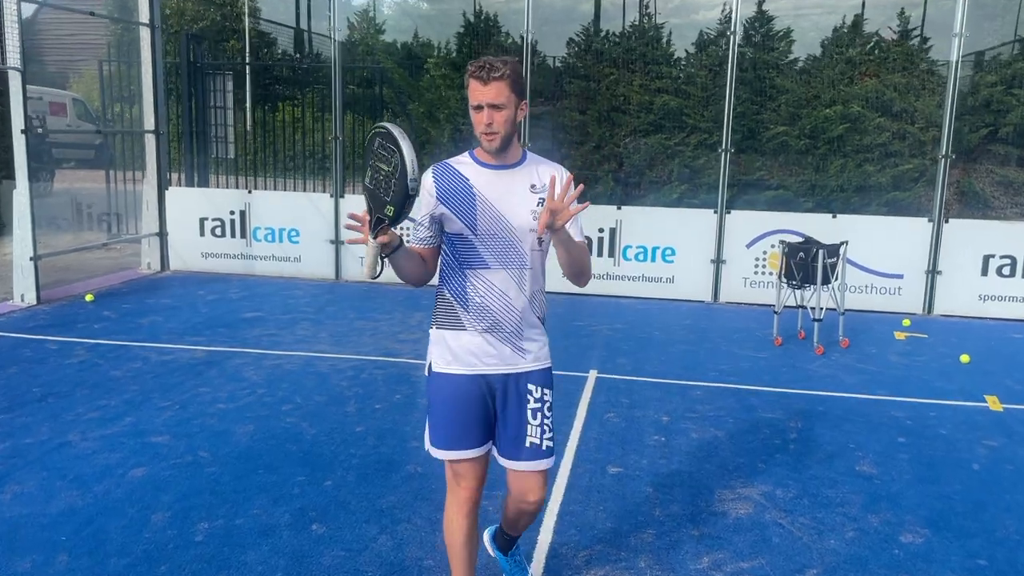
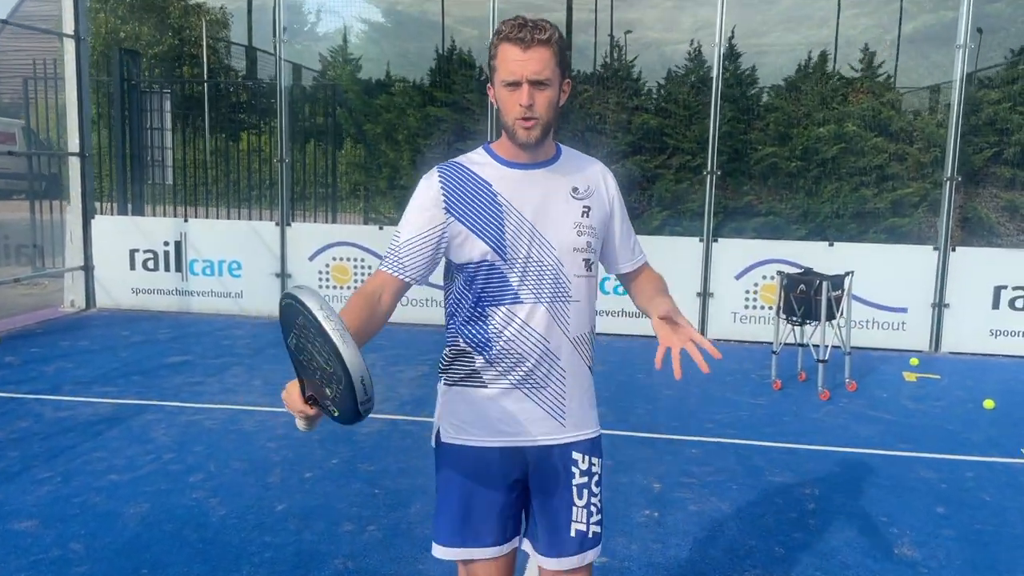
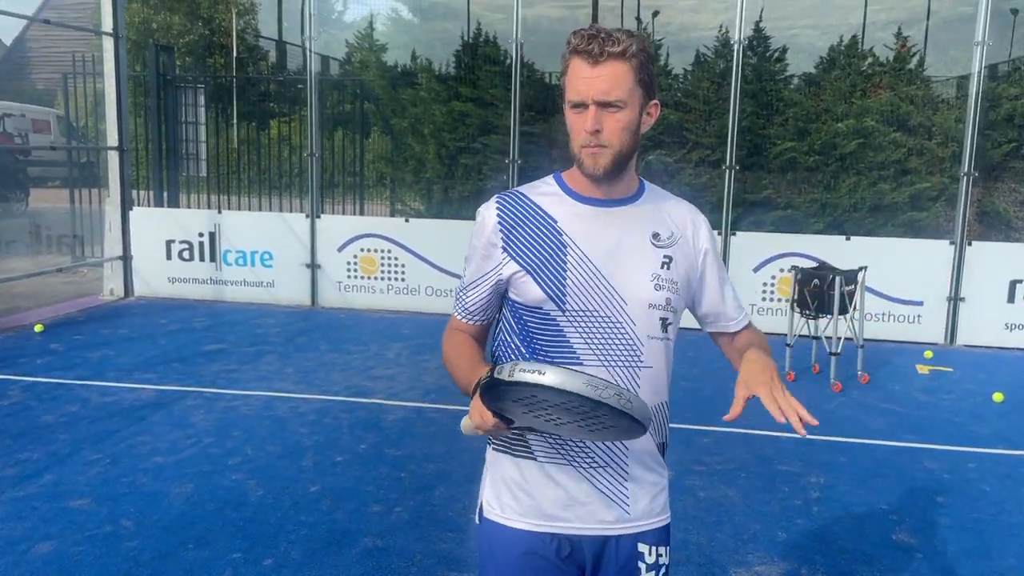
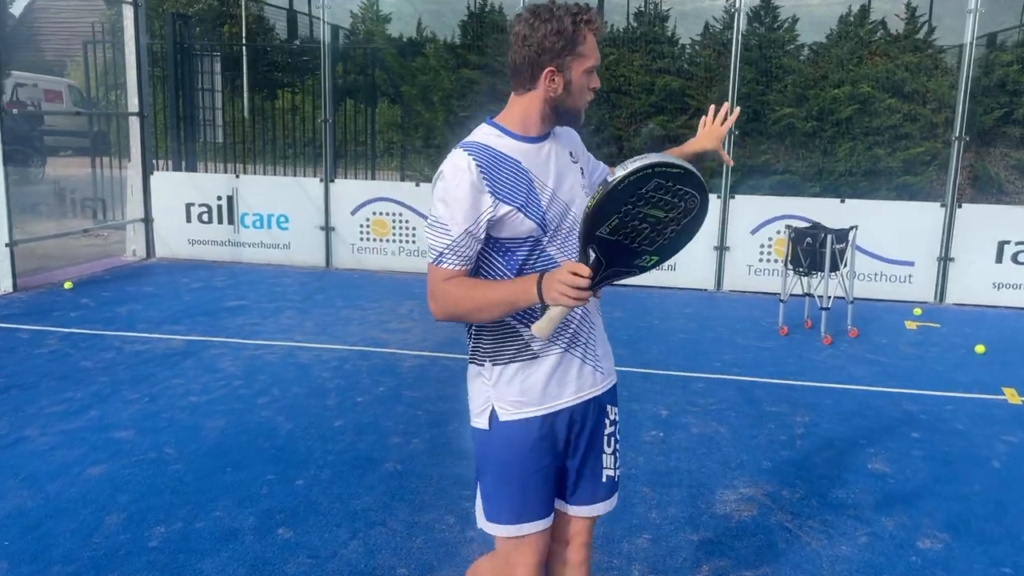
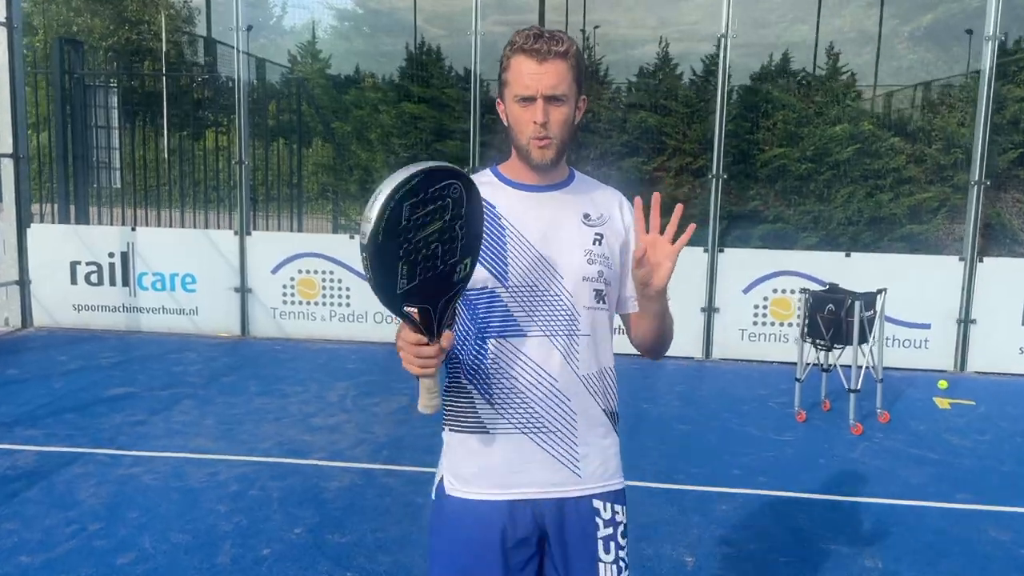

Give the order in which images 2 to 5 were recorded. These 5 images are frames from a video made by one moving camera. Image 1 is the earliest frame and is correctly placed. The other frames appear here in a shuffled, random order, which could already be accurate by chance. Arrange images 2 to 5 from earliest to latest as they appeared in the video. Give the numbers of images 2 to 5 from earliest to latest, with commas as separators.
4, 3, 2, 5
